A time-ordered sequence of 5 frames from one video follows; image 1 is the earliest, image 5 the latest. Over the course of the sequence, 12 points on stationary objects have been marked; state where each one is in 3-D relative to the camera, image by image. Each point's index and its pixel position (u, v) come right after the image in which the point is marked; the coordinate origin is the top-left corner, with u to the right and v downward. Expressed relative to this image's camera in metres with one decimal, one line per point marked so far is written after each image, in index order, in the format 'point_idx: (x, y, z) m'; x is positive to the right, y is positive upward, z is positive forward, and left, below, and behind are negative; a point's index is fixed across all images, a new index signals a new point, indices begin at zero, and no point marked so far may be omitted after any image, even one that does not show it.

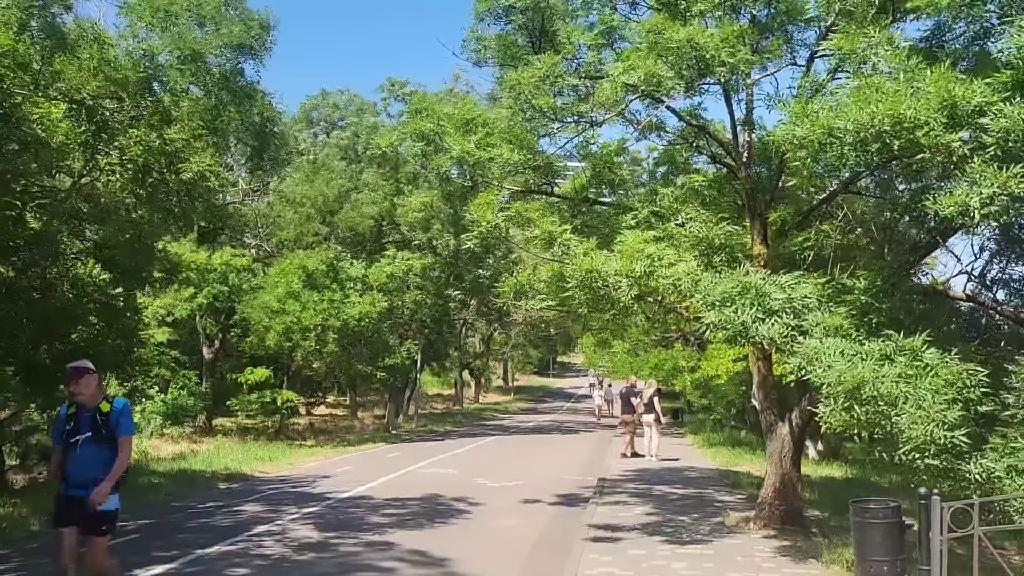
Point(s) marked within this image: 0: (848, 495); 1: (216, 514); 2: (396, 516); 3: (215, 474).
0: (+5.4, -3.3, +13.9) m
1: (-4.1, -3.1, +11.9) m
2: (-1.6, -3.1, +11.8) m
3: (-5.6, -3.5, +16.3) m
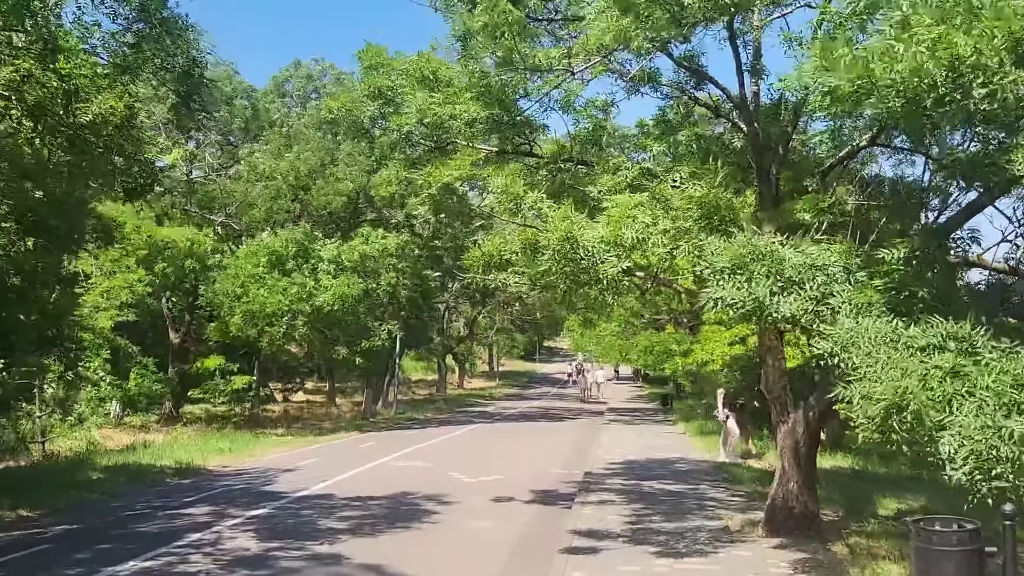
0: (+5.0, -3.0, +12.6) m
1: (-4.4, -2.8, +10.5) m
2: (-1.9, -2.8, +10.4) m
3: (-6.0, -3.1, +14.9) m
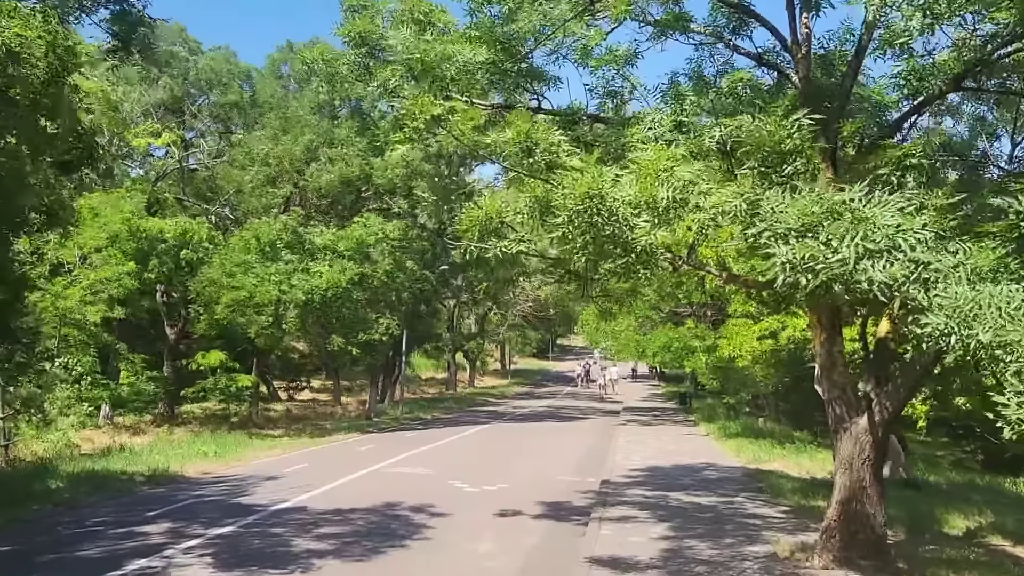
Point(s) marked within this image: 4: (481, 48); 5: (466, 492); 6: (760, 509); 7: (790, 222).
0: (+5.1, -2.8, +10.9) m
1: (-4.4, -2.6, +9.0) m
2: (-1.9, -2.6, +8.9) m
3: (-5.9, -2.9, +13.4) m
4: (-0.3, +2.4, +8.6) m
5: (-0.6, -2.9, +12.4) m
6: (+3.0, -2.6, +10.4) m
7: (+1.8, +0.4, +5.5) m
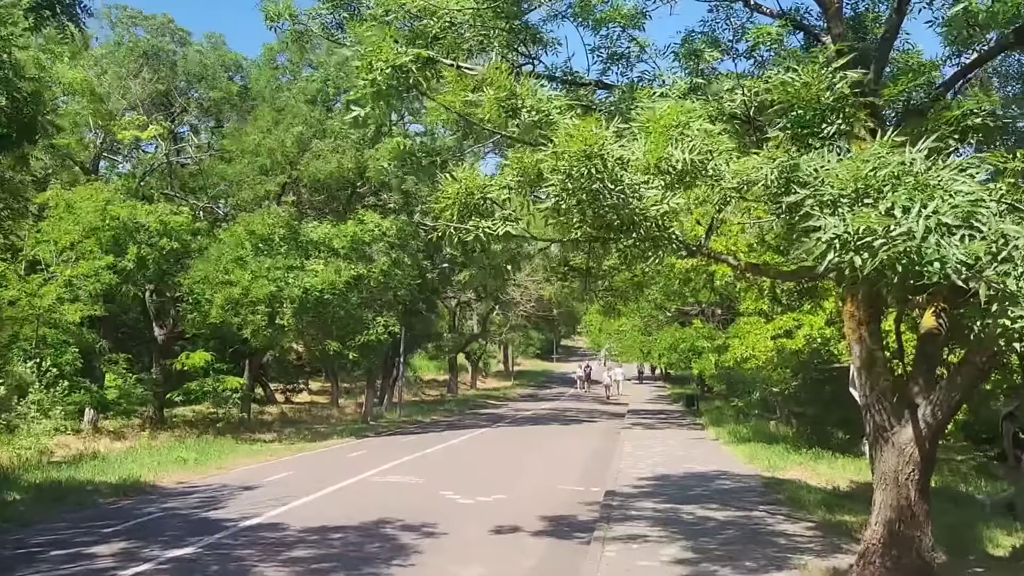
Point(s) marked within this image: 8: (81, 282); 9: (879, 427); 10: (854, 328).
0: (+5.1, -2.7, +9.9) m
1: (-4.4, -2.5, +8.0) m
2: (-1.9, -2.5, +7.9) m
3: (-5.9, -2.8, +12.4) m
4: (-0.4, +2.4, +7.6) m
5: (-0.7, -2.8, +11.4) m
6: (+2.9, -2.6, +9.4) m
7: (+1.7, +0.5, +4.5) m
8: (-9.9, +0.1, +19.9) m
9: (+2.9, -1.1, +6.8) m
10: (+2.8, -0.3, +7.0) m
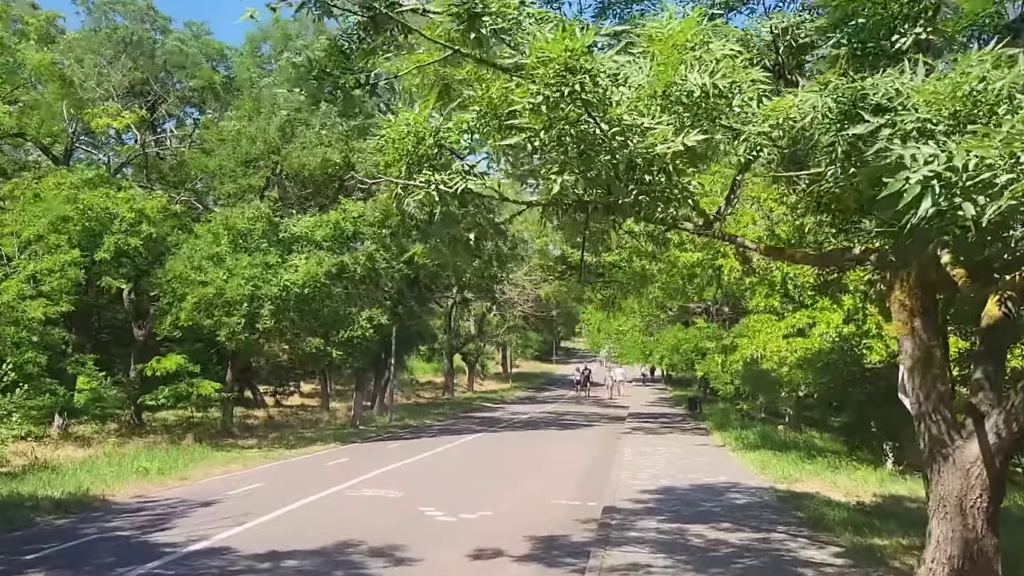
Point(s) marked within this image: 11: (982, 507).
0: (+4.9, -2.6, +8.7) m
1: (-4.6, -2.4, +6.8) m
2: (-2.1, -2.4, +6.6) m
3: (-6.1, -2.7, +11.2) m
4: (-0.6, +2.6, +6.4) m
5: (-0.8, -2.7, +10.1) m
6: (+2.8, -2.5, +8.1) m
7: (+1.5, +0.6, +3.2) m
8: (-10.1, +0.2, +18.6) m
9: (+2.7, -1.0, +5.5) m
10: (+2.6, -0.2, +5.8) m
11: (+2.9, -1.4, +5.3) m
